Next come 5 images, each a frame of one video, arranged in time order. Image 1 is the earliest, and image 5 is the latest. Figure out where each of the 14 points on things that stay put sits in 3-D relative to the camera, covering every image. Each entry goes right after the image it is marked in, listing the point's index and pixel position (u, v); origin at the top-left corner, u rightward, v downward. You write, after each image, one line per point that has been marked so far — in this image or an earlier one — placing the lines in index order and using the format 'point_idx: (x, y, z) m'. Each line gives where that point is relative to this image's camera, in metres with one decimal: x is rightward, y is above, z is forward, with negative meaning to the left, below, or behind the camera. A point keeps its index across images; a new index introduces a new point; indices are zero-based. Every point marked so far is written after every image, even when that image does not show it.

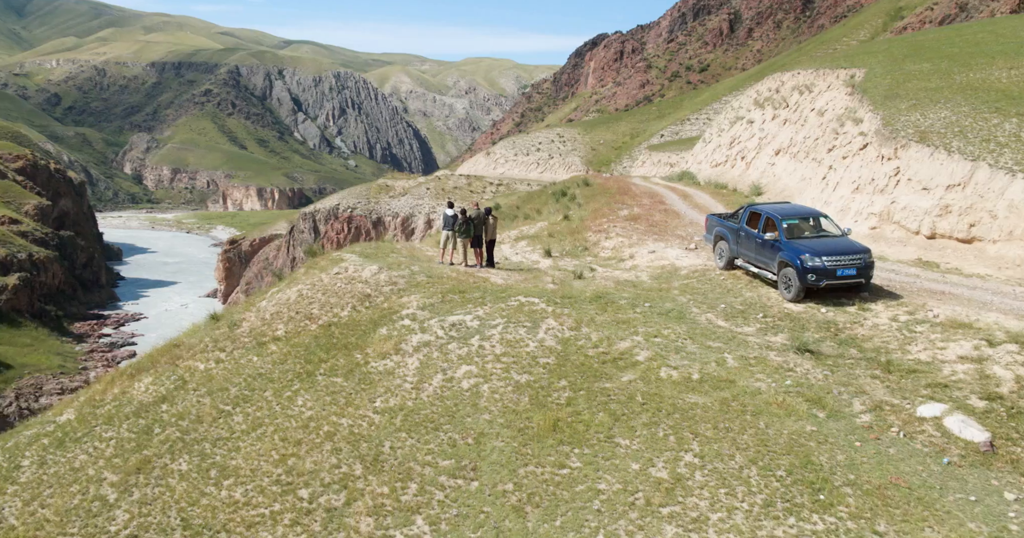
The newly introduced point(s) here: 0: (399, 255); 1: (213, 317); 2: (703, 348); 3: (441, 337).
0: (-3.0, +0.3, +18.5) m
1: (-7.0, -1.1, +16.6) m
2: (+3.1, -1.3, +11.3) m
3: (-1.2, -1.2, +12.3) m
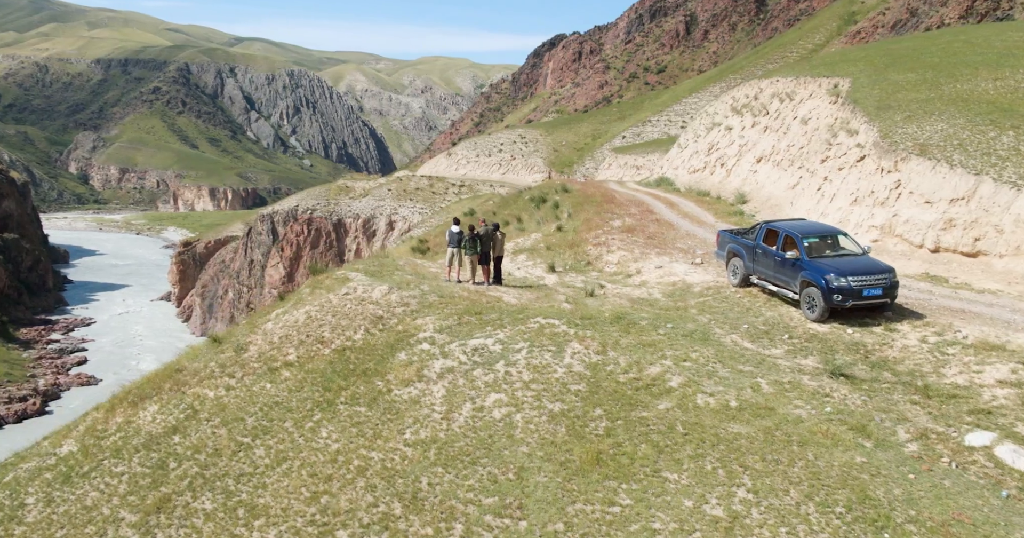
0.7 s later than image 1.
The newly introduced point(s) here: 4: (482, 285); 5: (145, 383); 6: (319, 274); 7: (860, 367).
0: (-2.8, -0.1, +18.2) m
1: (-6.7, -1.6, +16.1) m
2: (+3.5, -1.6, +11.2) m
3: (-0.8, -1.6, +12.0) m
4: (-0.8, -0.4, +17.6) m
5: (-7.8, -2.4, +14.8) m
6: (-5.1, -0.2, +18.9) m
7: (+5.4, -1.5, +11.1) m
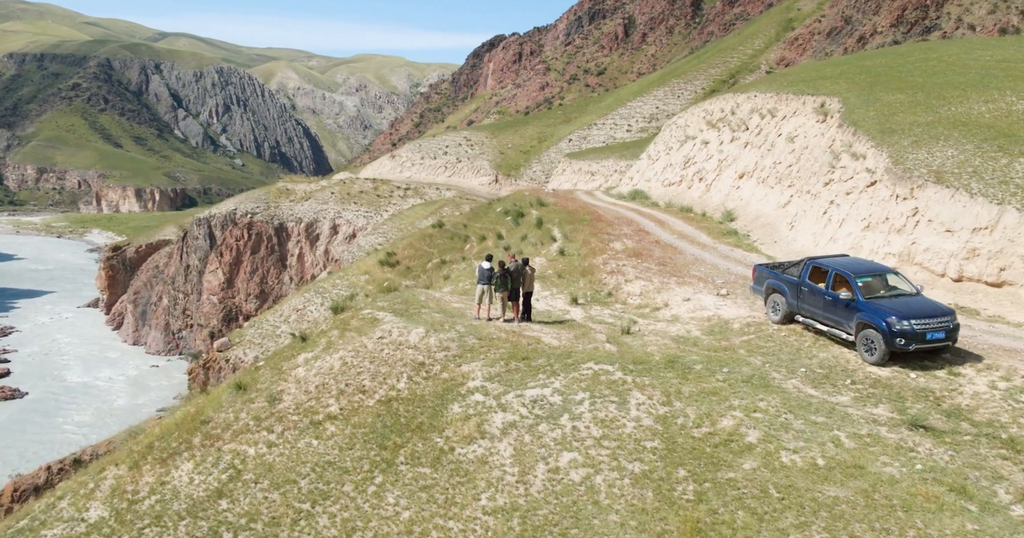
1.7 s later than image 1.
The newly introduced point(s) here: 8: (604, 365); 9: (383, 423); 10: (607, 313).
0: (-2.0, -1.0, +17.6) m
1: (-5.9, -2.5, +15.4) m
2: (+4.6, -2.4, +10.9) m
3: (+0.3, -2.4, +11.6) m
4: (0.0, -1.3, +17.2) m
5: (-6.8, -3.3, +14.1) m
6: (-4.4, -1.1, +18.2) m
7: (+6.5, -2.3, +10.9) m
8: (+1.7, -1.8, +13.4) m
9: (-2.2, -2.7, +12.3) m
10: (+2.6, -1.2, +19.1) m
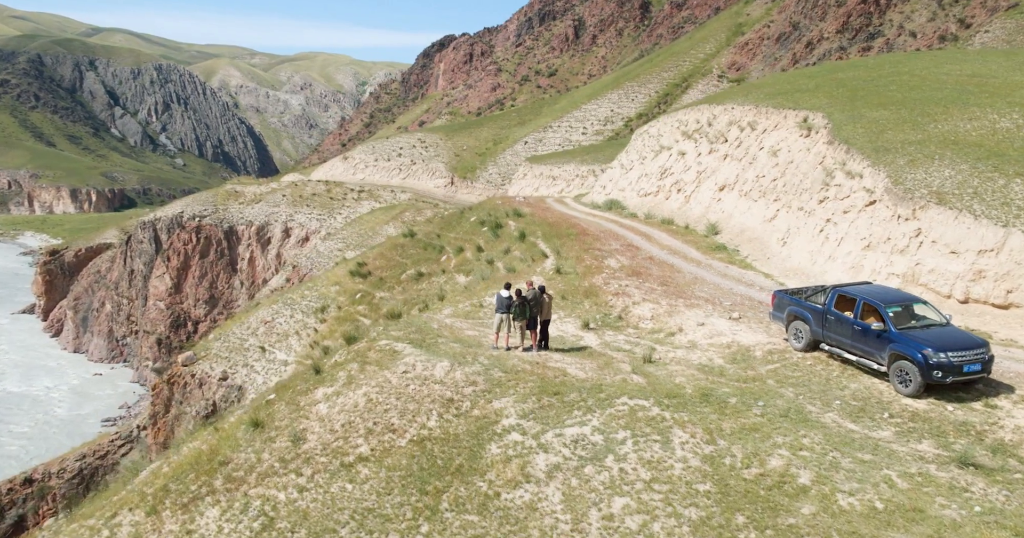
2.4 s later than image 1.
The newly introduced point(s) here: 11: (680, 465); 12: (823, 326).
0: (-1.6, -1.7, +17.3) m
1: (-5.3, -3.2, +14.9) m
2: (+5.3, -3.0, +10.8) m
3: (+0.9, -3.0, +11.3) m
4: (+0.5, -2.0, +16.9) m
5: (-6.2, -4.0, +13.5) m
6: (-4.0, -1.9, +17.8) m
7: (+7.2, -2.8, +10.9) m
8: (+2.3, -2.4, +13.2) m
9: (-1.6, -3.3, +11.9) m
10: (+2.9, -1.9, +19.0) m
11: (+2.6, -3.0, +10.9) m
12: (+6.6, -1.2, +15.0) m
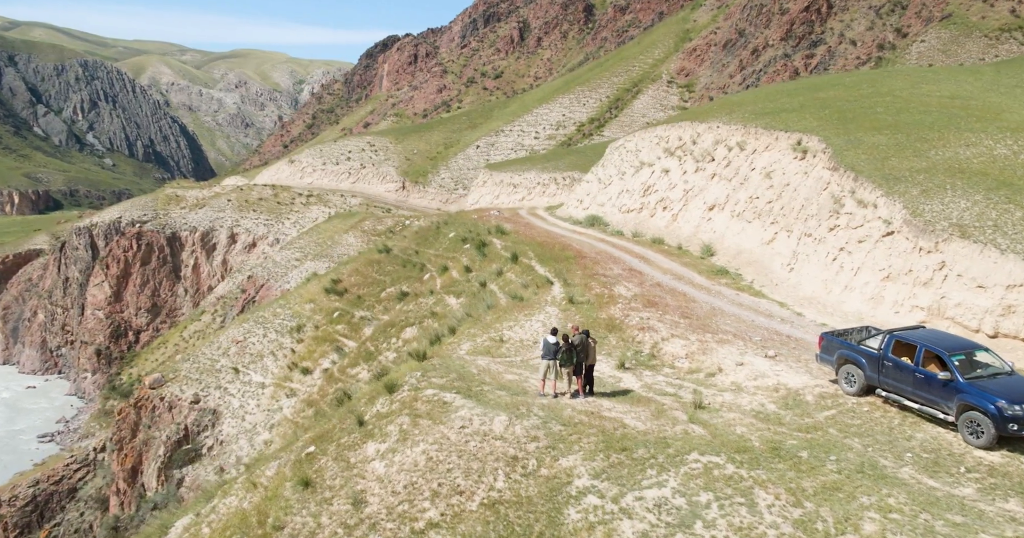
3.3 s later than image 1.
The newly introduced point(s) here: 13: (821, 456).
0: (-0.5, -2.8, +16.9) m
1: (-4.1, -4.3, +14.3) m
2: (+6.6, -3.9, +10.7) m
3: (+2.3, -4.0, +11.0) m
4: (+1.6, -3.0, +16.6) m
5: (-5.0, -5.0, +13.0) m
6: (-2.9, -3.0, +17.4) m
7: (+8.5, -3.7, +10.9) m
8: (+3.6, -3.4, +13.0) m
9: (-0.3, -4.3, +11.5) m
10: (+4.0, -2.9, +18.8) m
11: (+3.9, -3.9, +10.7) m
12: (+7.7, -2.2, +14.9) m
13: (+5.6, -3.4, +13.0) m
